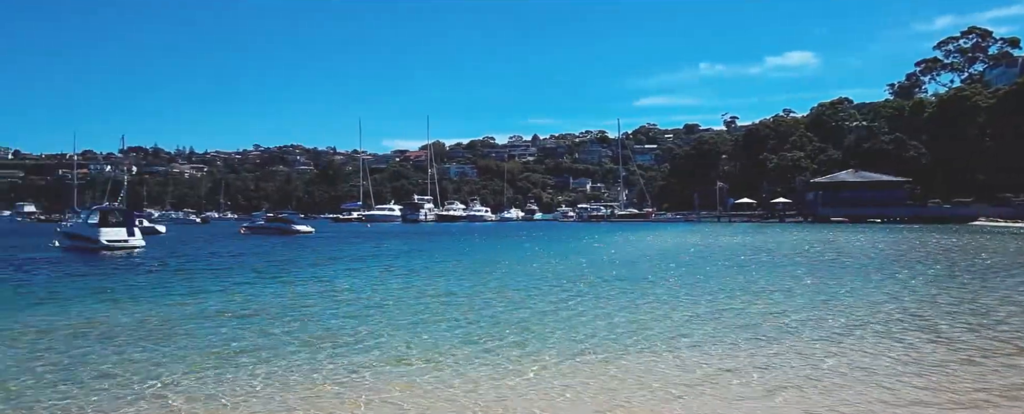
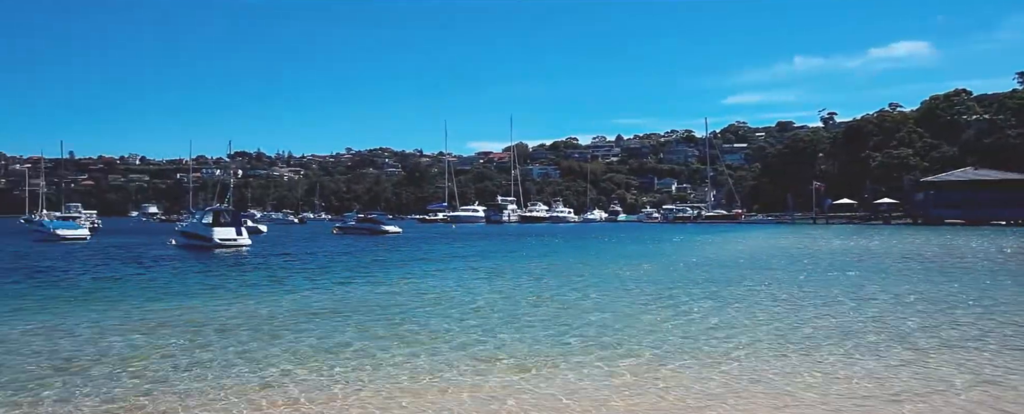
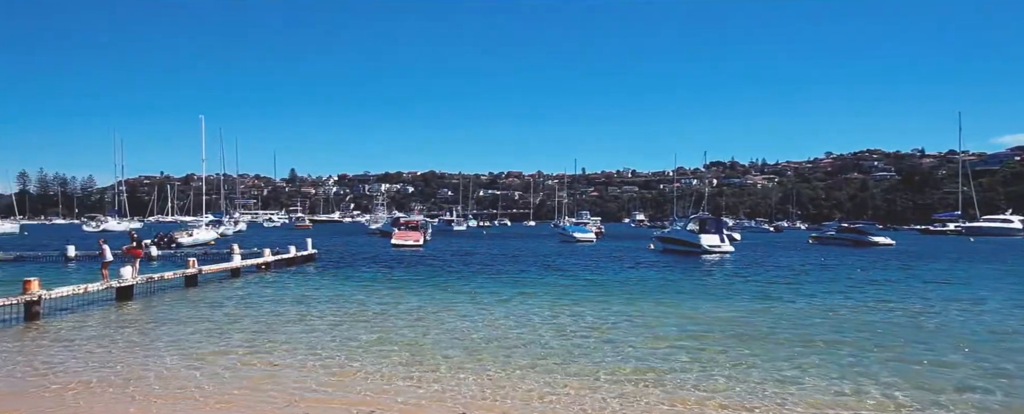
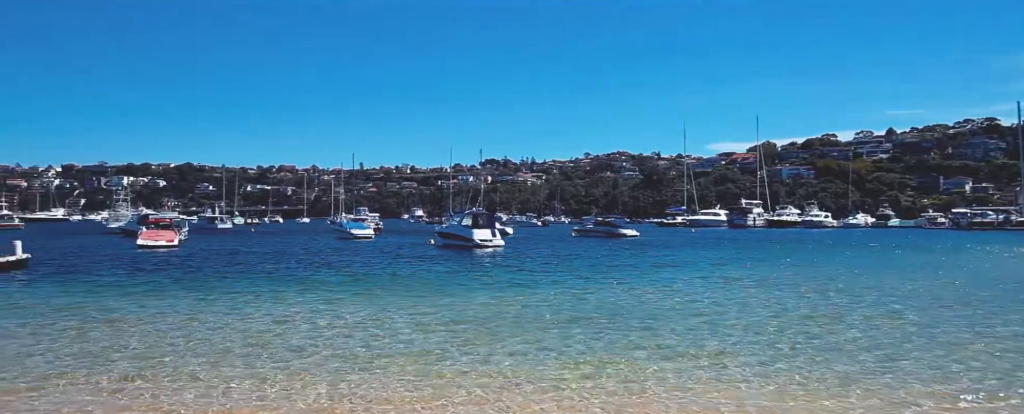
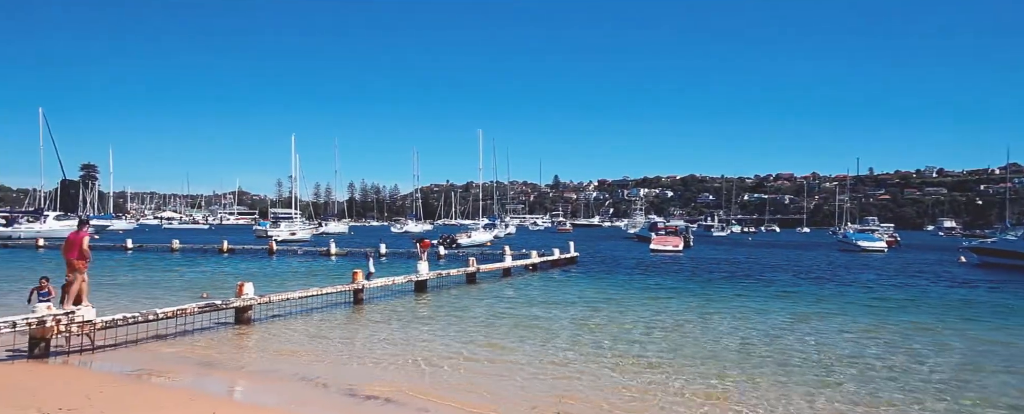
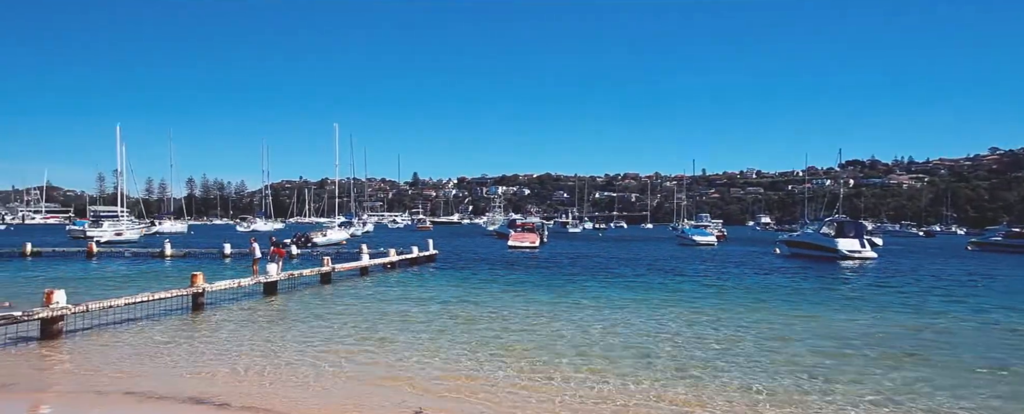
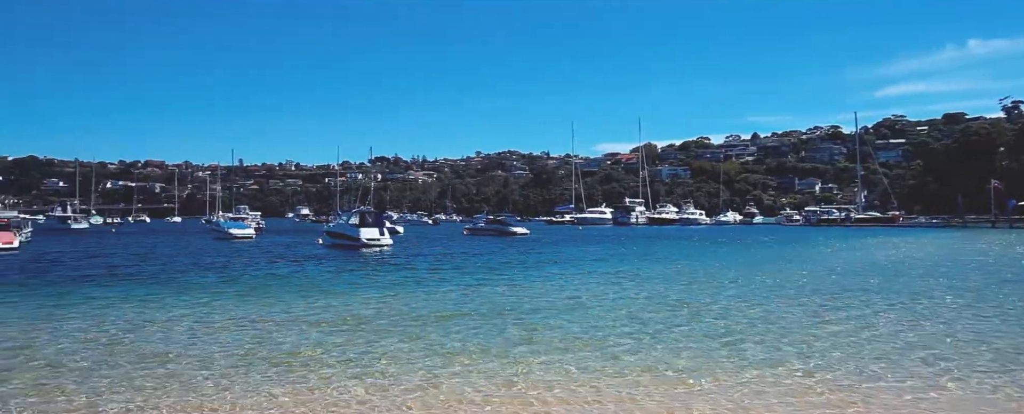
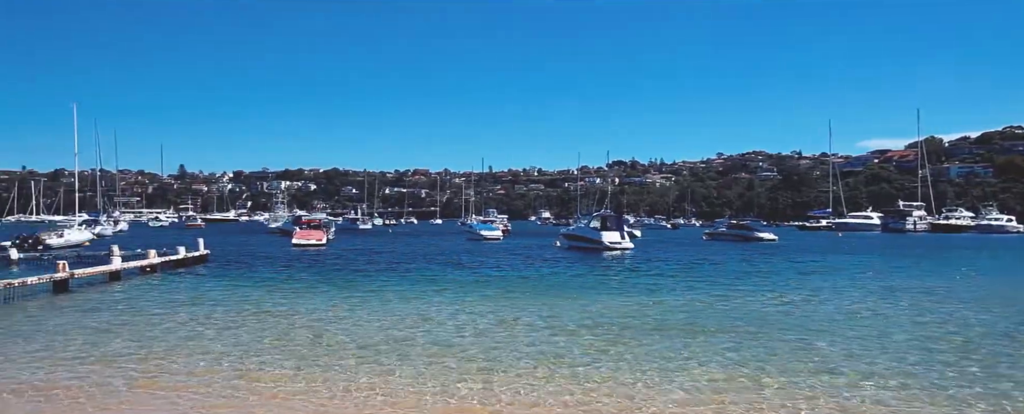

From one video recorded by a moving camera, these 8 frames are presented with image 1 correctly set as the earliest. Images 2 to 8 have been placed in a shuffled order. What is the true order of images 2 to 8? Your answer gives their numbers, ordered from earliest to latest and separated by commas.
2, 7, 4, 8, 3, 6, 5
